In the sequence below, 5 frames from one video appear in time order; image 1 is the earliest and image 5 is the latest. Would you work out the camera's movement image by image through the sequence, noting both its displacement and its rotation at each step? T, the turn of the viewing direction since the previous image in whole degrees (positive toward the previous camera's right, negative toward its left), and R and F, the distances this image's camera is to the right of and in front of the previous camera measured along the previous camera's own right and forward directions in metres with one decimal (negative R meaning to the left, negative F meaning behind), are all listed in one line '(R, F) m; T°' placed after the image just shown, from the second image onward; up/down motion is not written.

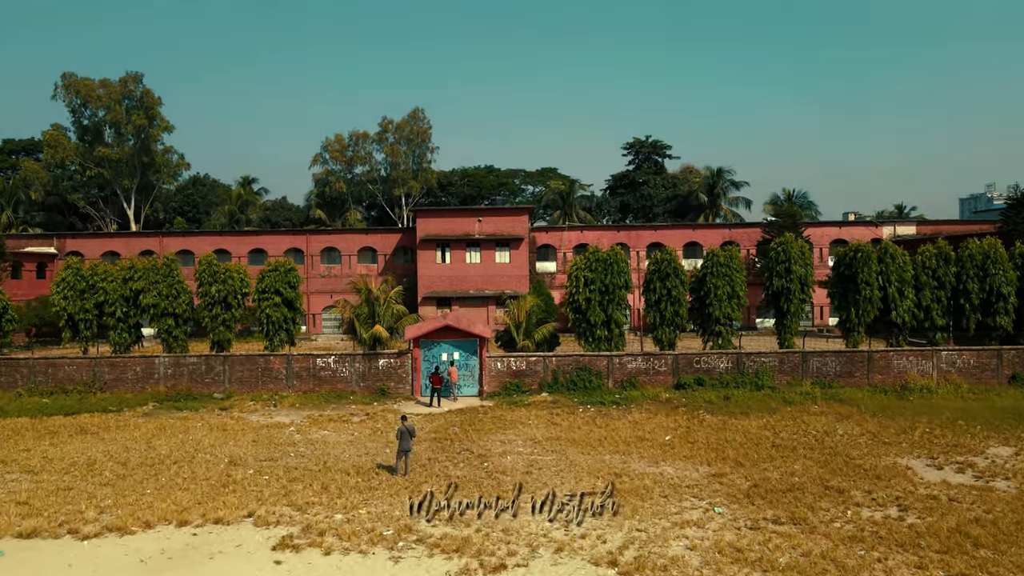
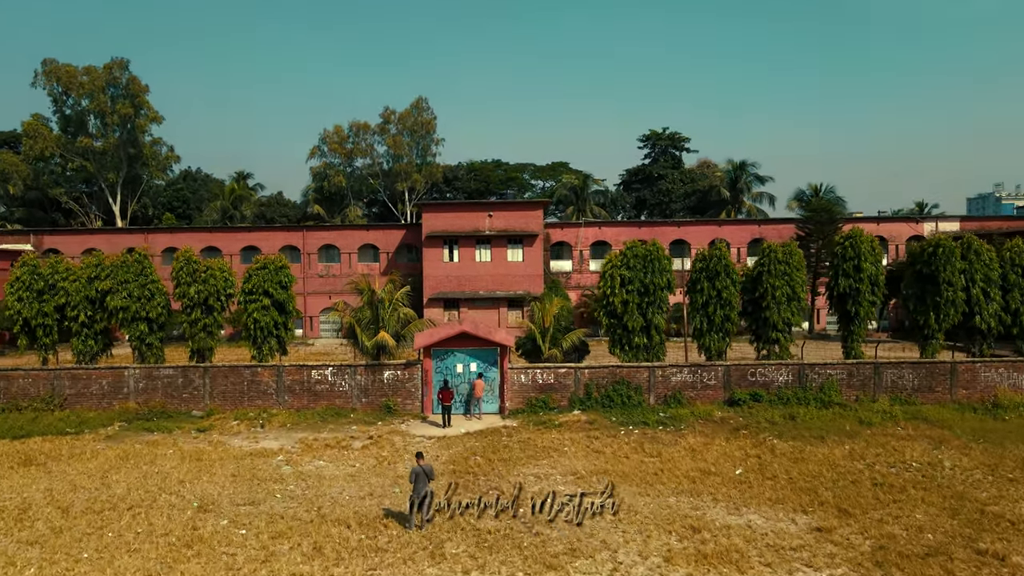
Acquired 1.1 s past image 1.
(-0.7, +3.1) m; 0°
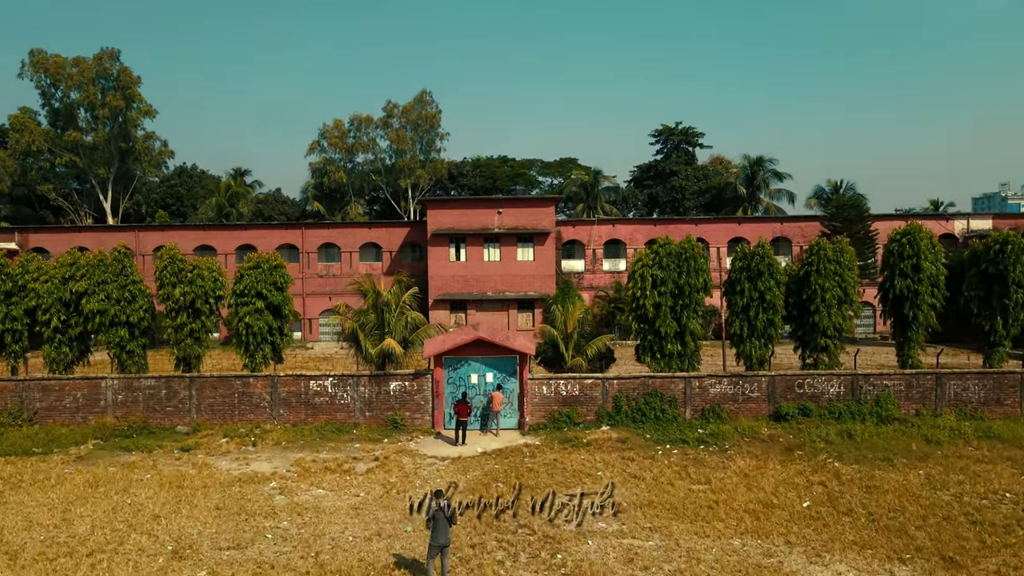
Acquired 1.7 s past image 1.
(-0.5, +2.0) m; 0°
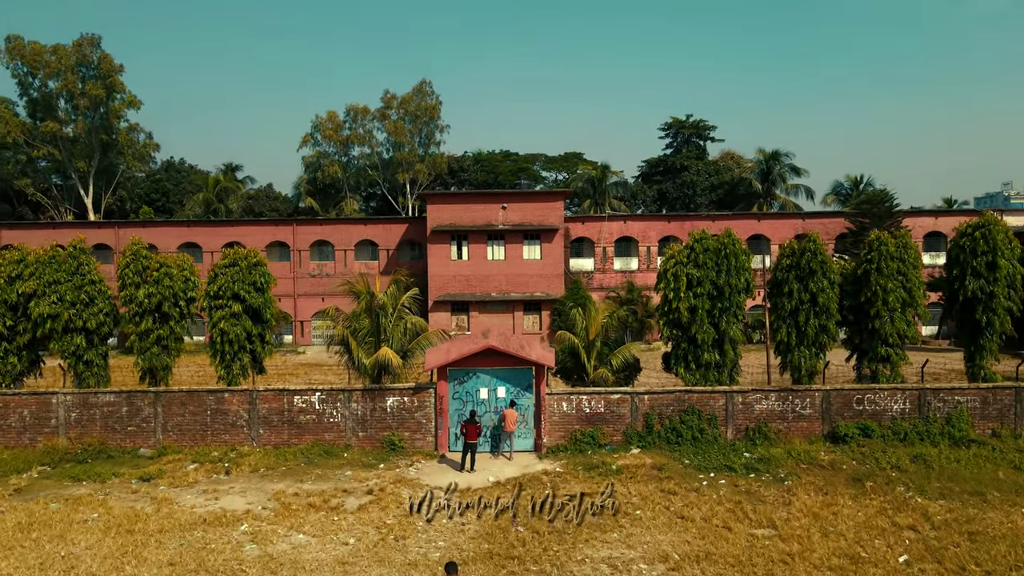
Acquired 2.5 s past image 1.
(-0.4, +2.3) m; 0°
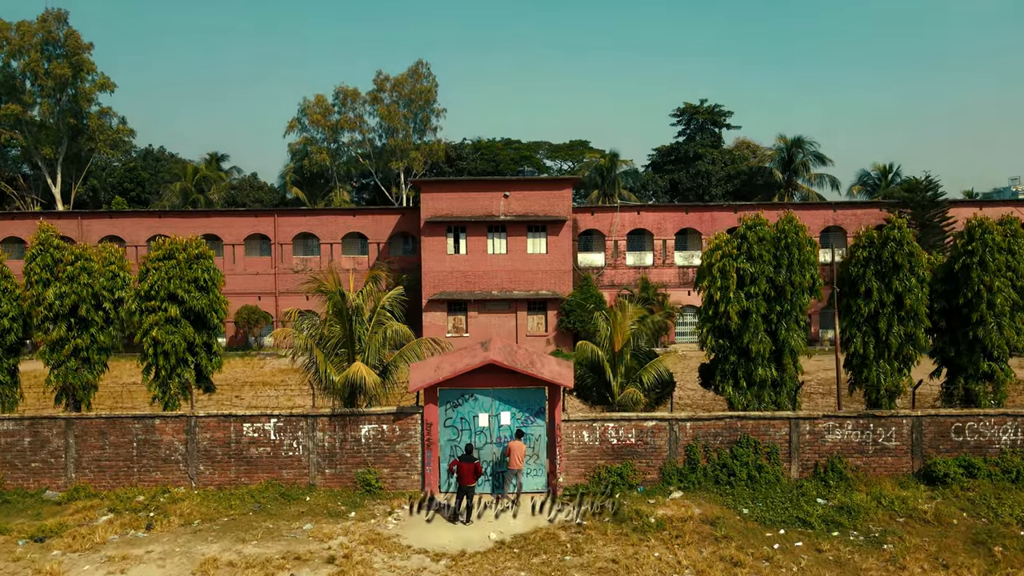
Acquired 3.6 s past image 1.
(-0.1, +3.2) m; 0°
